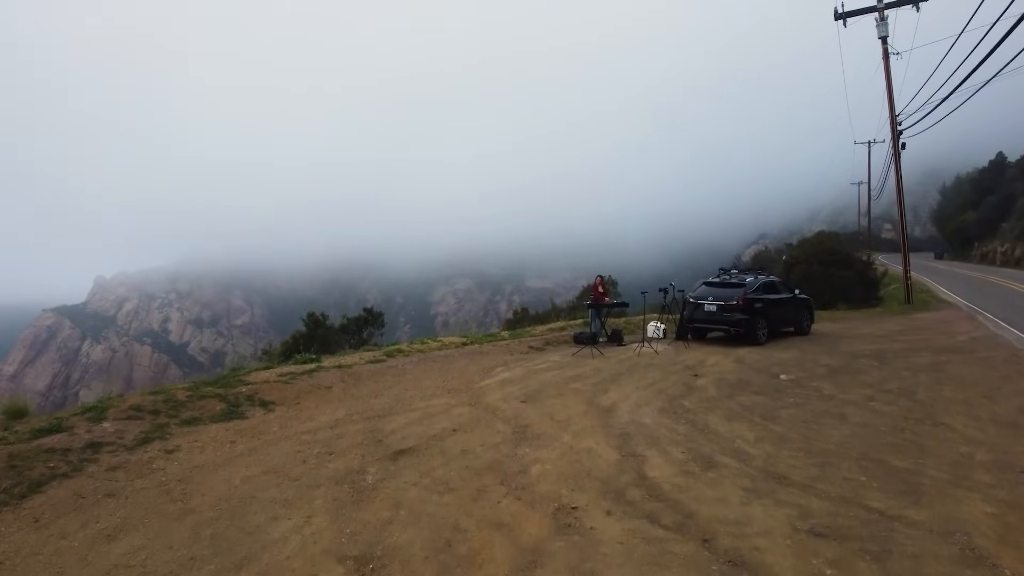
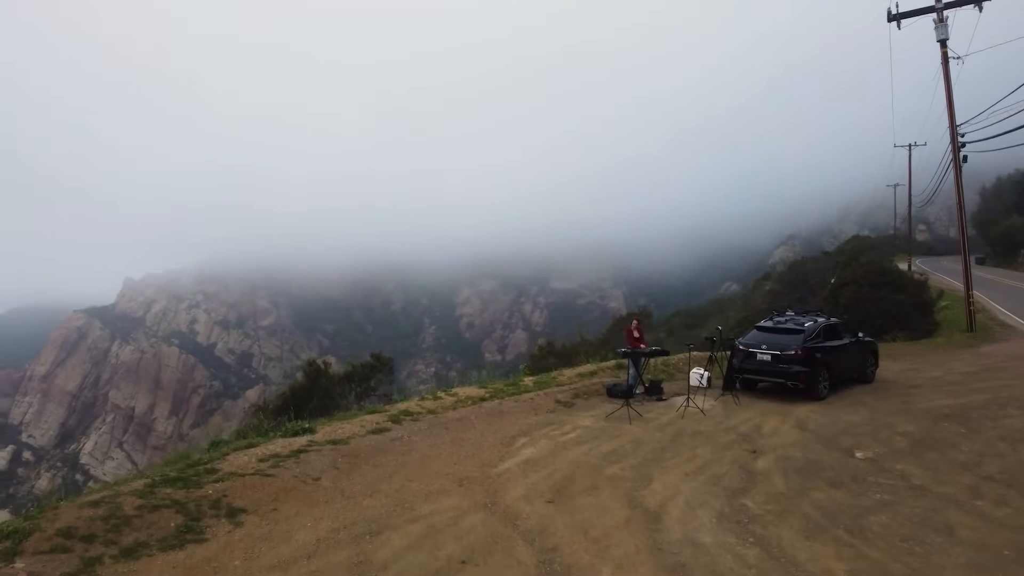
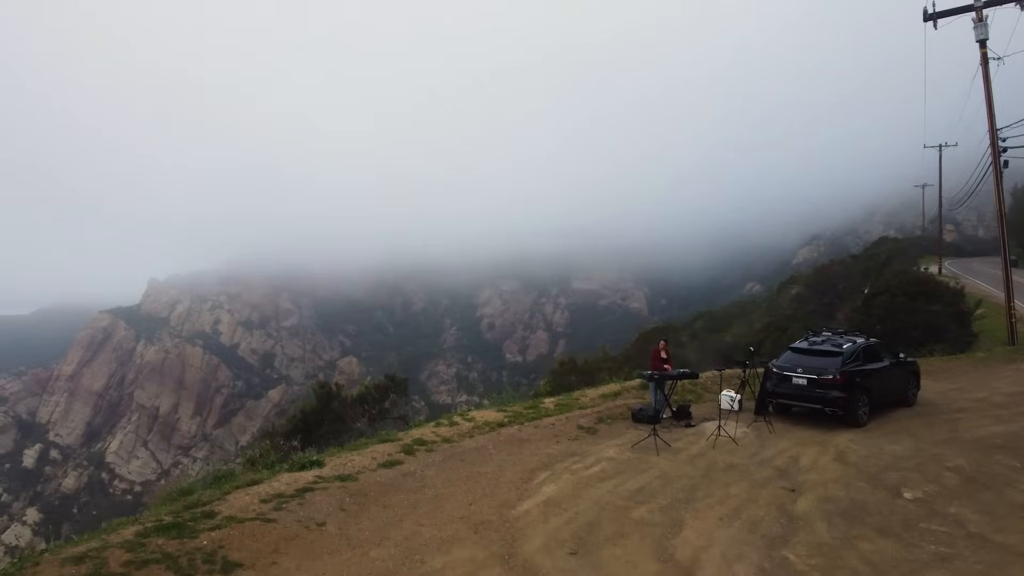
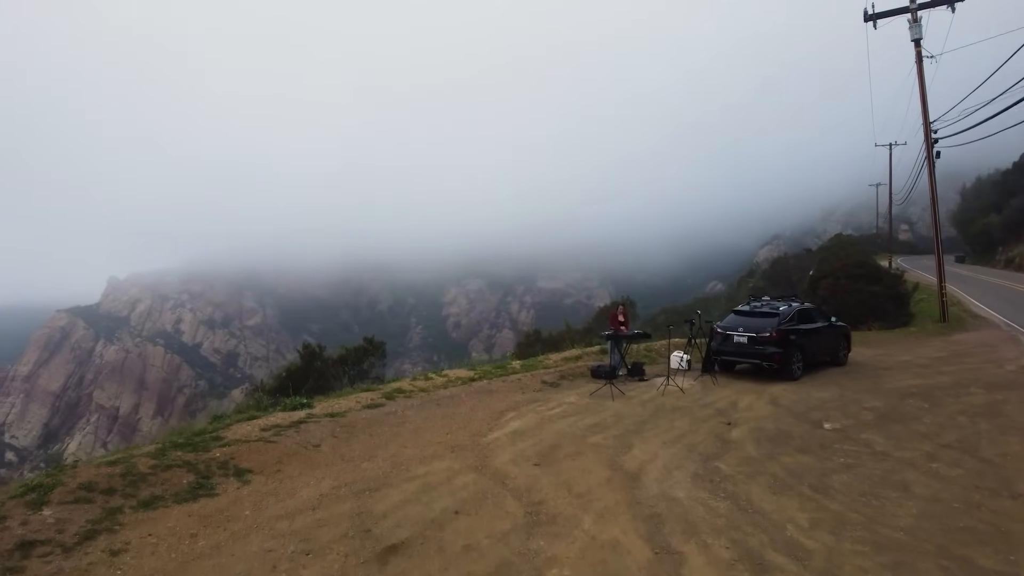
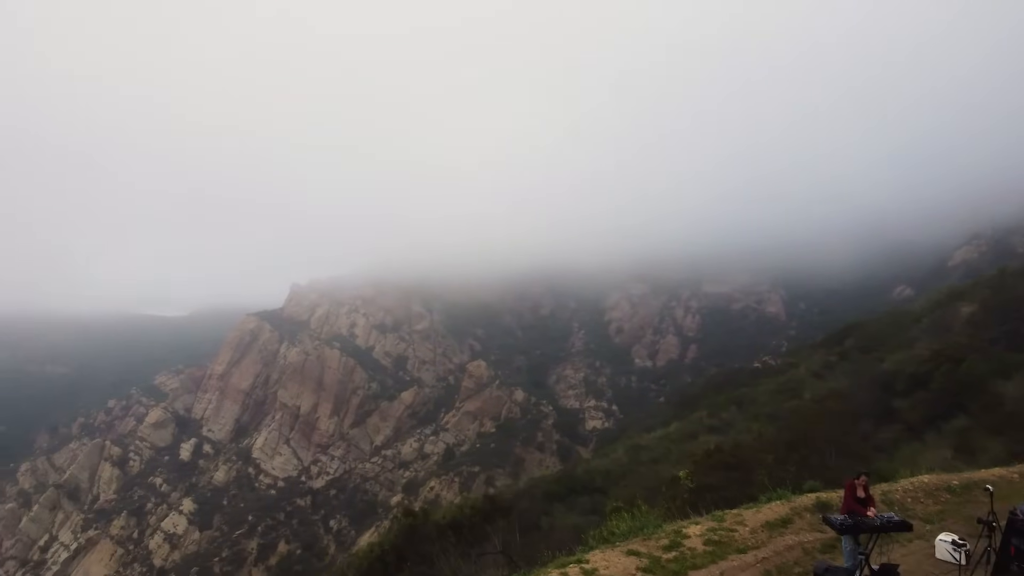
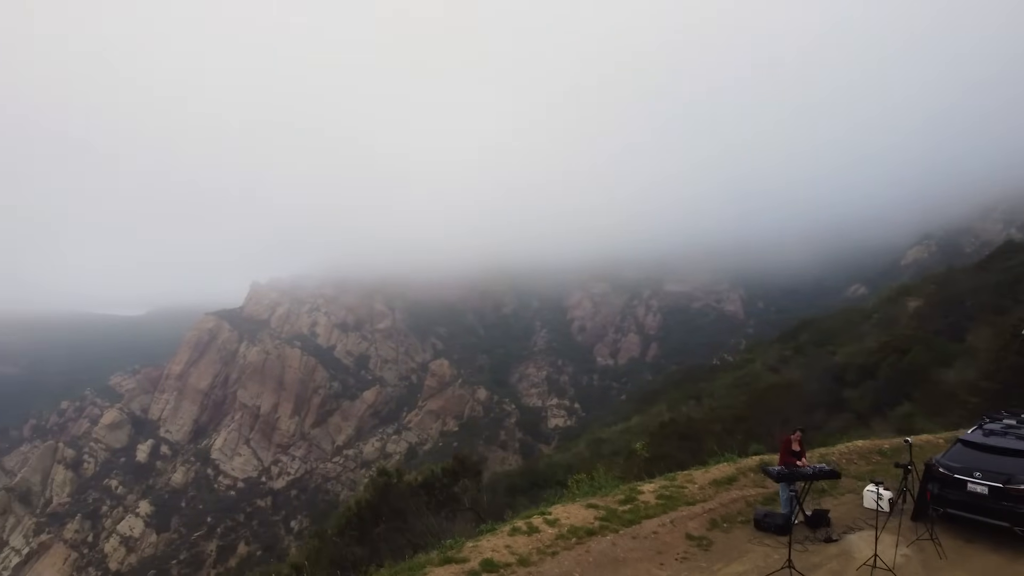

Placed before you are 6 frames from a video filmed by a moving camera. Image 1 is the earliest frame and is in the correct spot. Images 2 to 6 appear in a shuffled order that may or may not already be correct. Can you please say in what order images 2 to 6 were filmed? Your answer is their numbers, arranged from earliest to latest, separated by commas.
4, 2, 3, 6, 5
